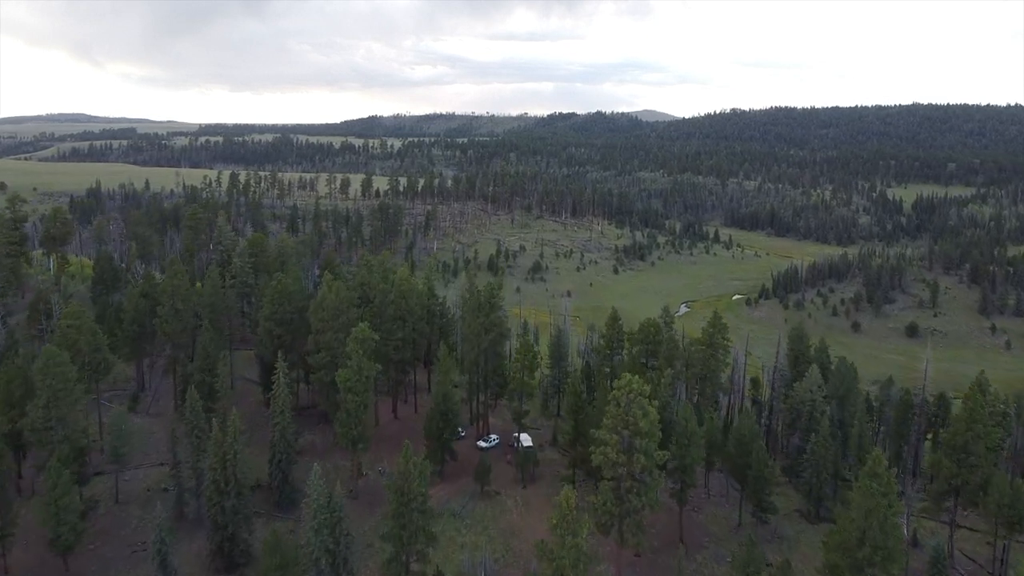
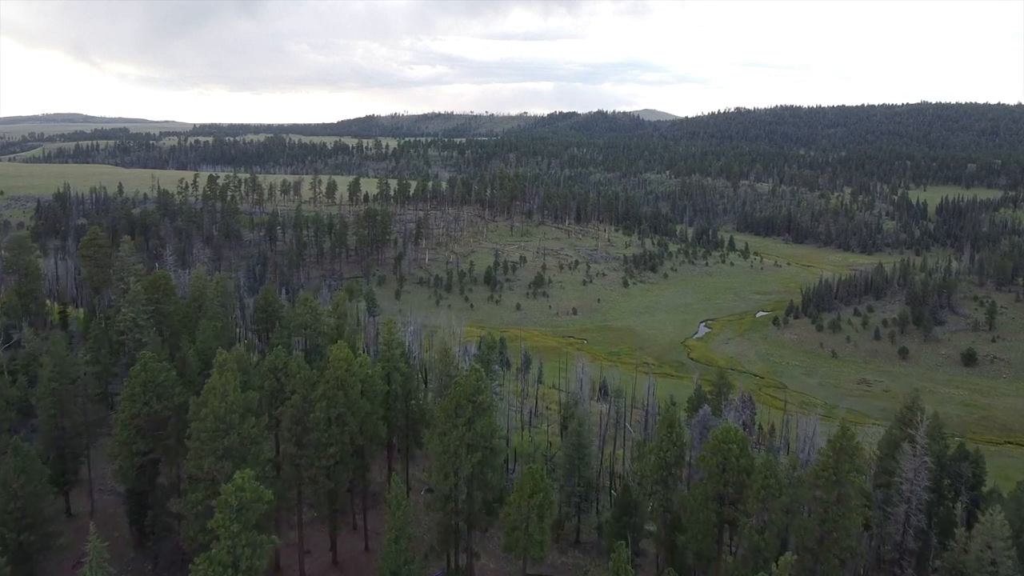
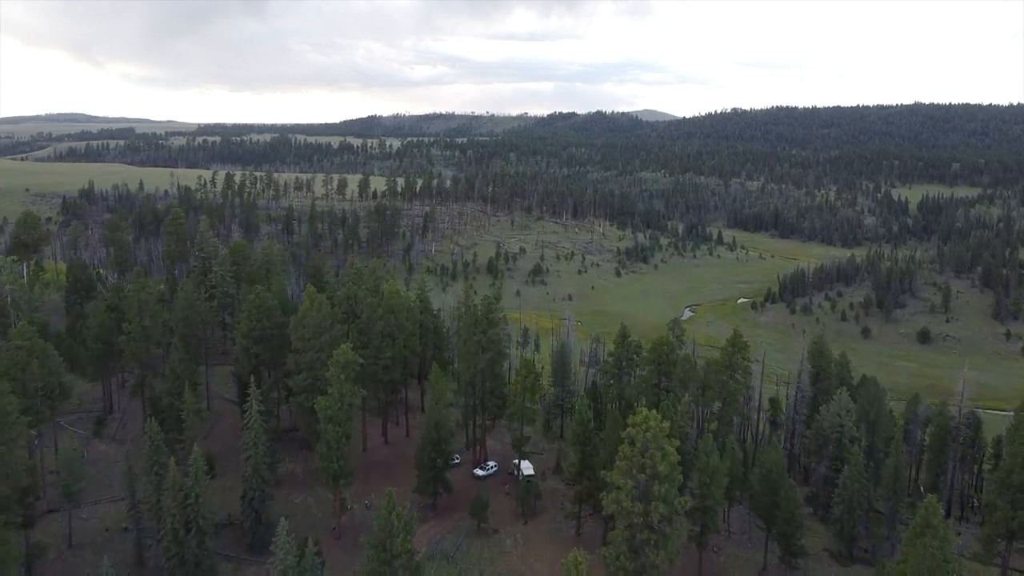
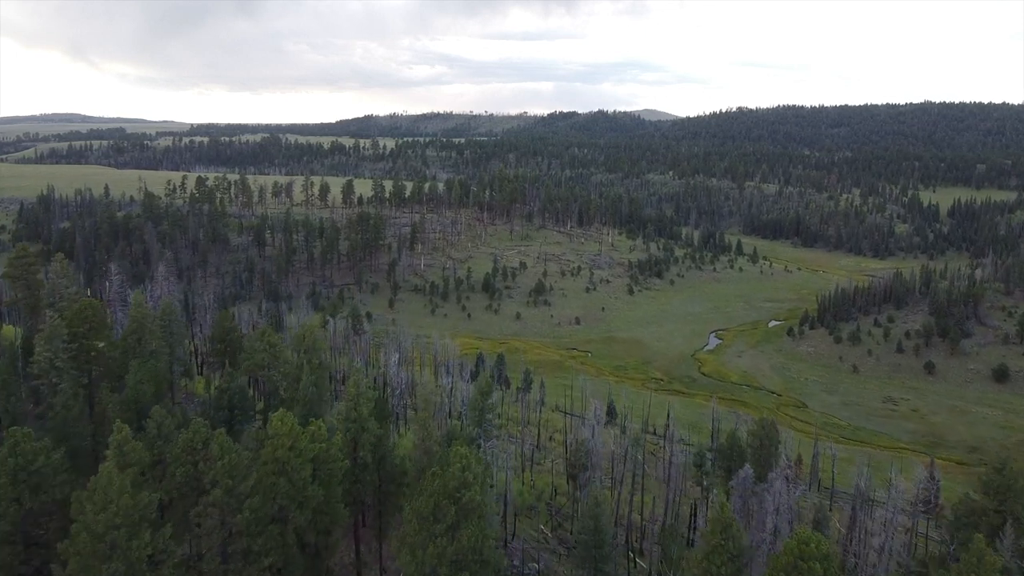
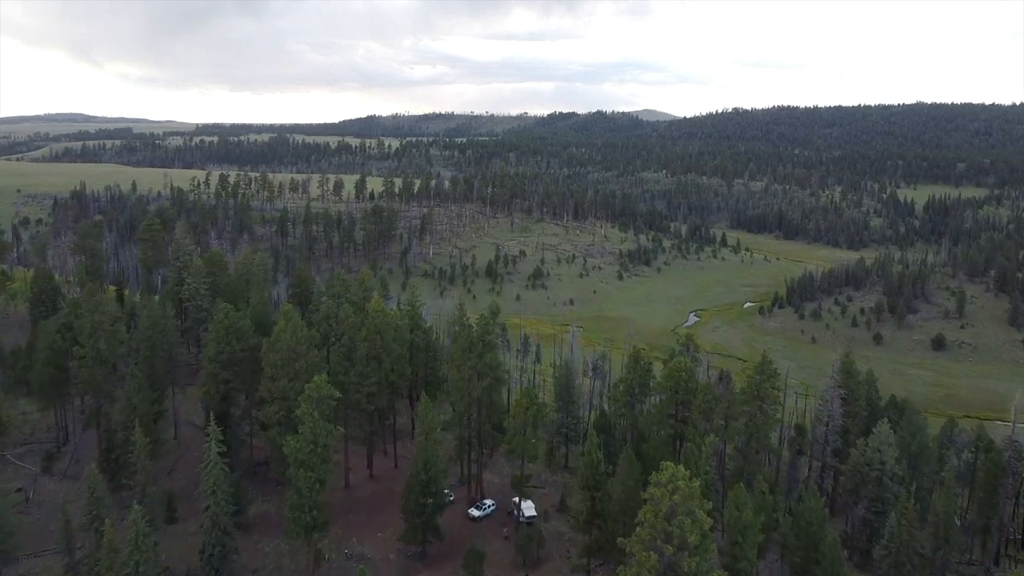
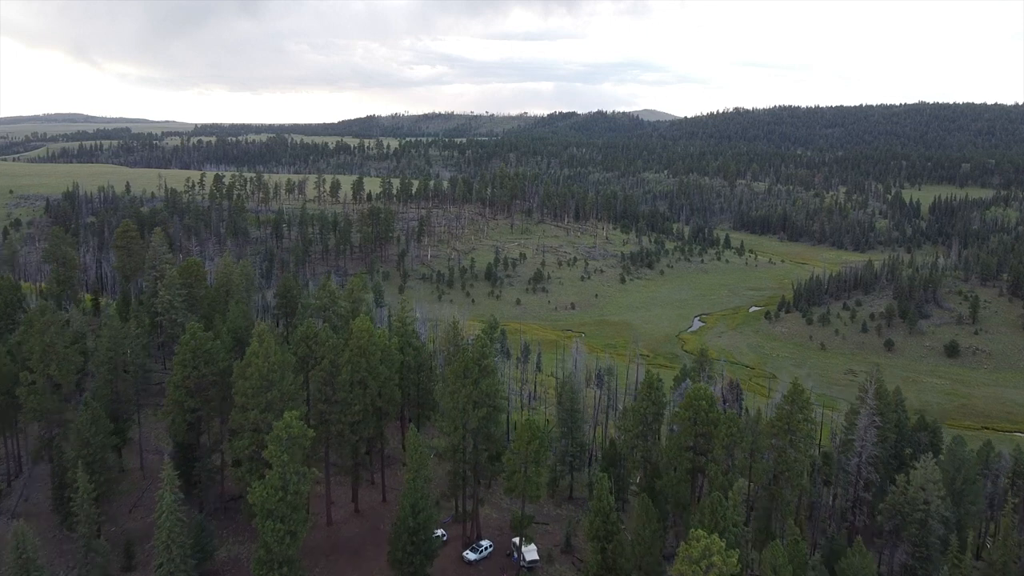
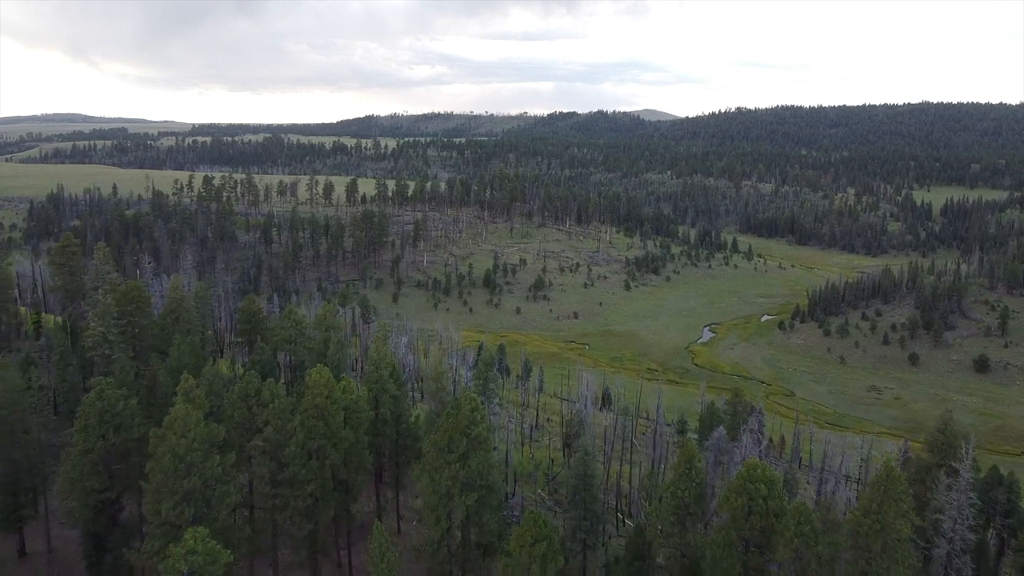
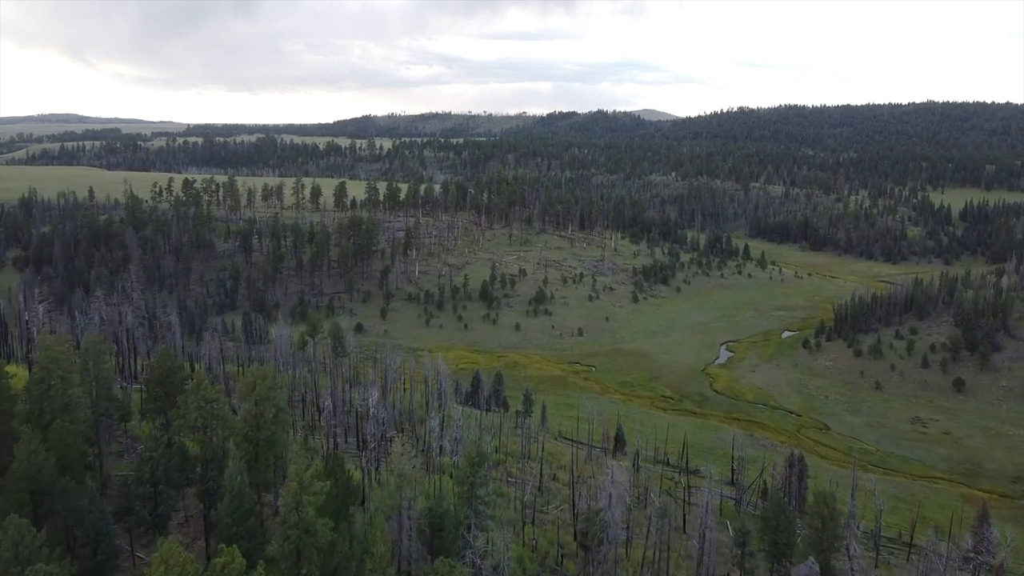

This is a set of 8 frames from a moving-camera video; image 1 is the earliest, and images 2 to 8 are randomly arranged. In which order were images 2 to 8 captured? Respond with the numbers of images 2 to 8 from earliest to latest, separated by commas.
3, 5, 6, 2, 7, 4, 8
